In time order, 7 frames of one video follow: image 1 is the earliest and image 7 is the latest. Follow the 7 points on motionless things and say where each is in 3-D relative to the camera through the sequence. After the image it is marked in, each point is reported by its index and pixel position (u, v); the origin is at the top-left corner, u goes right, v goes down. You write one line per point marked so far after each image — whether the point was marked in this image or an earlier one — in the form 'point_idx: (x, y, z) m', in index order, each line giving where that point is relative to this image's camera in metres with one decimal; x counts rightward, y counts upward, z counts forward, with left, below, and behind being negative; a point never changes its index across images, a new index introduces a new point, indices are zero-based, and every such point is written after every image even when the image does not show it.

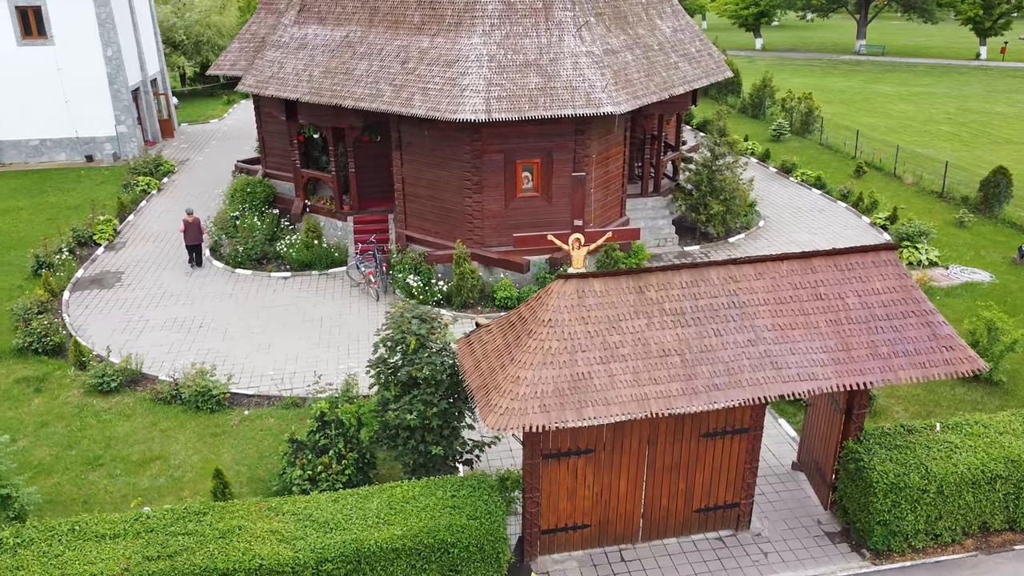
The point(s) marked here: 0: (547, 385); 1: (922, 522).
0: (+0.3, -1.0, +8.5) m
1: (+5.1, -2.9, +10.1) m
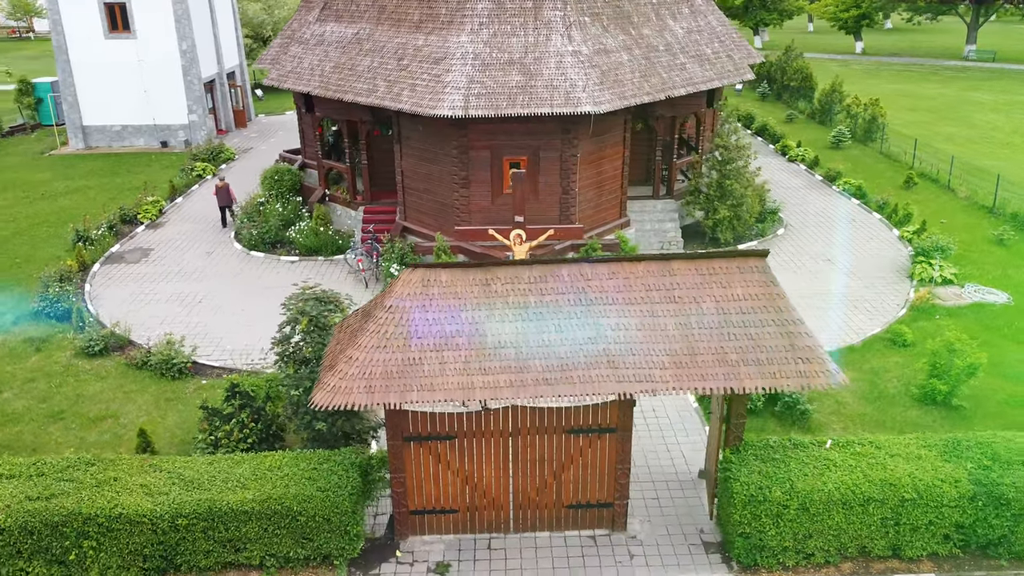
0: (-1.5, -0.9, +8.9) m
1: (+3.4, -3.0, +9.8) m
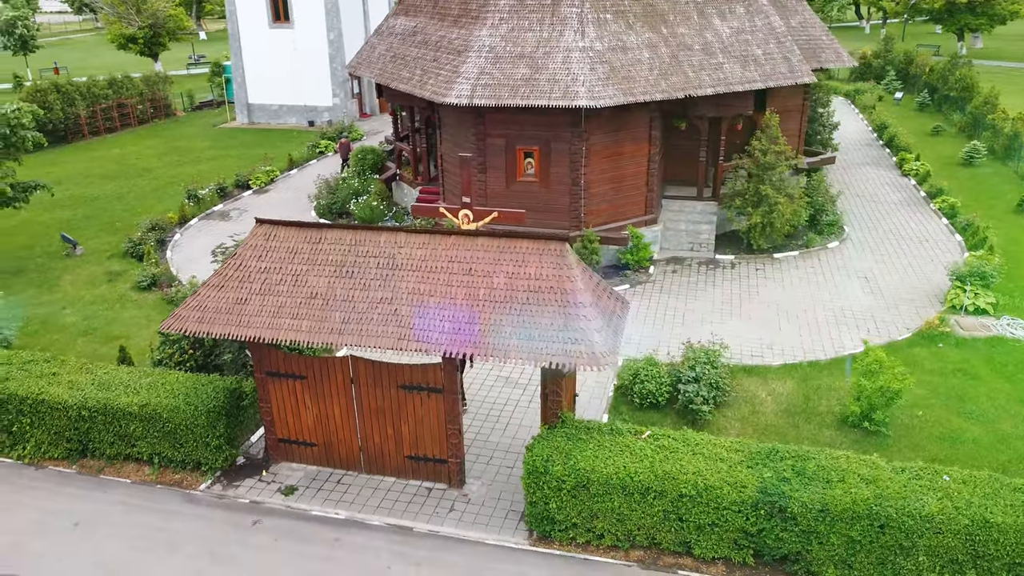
0: (-3.9, -0.2, +10.5) m
1: (+0.8, -2.8, +10.2) m
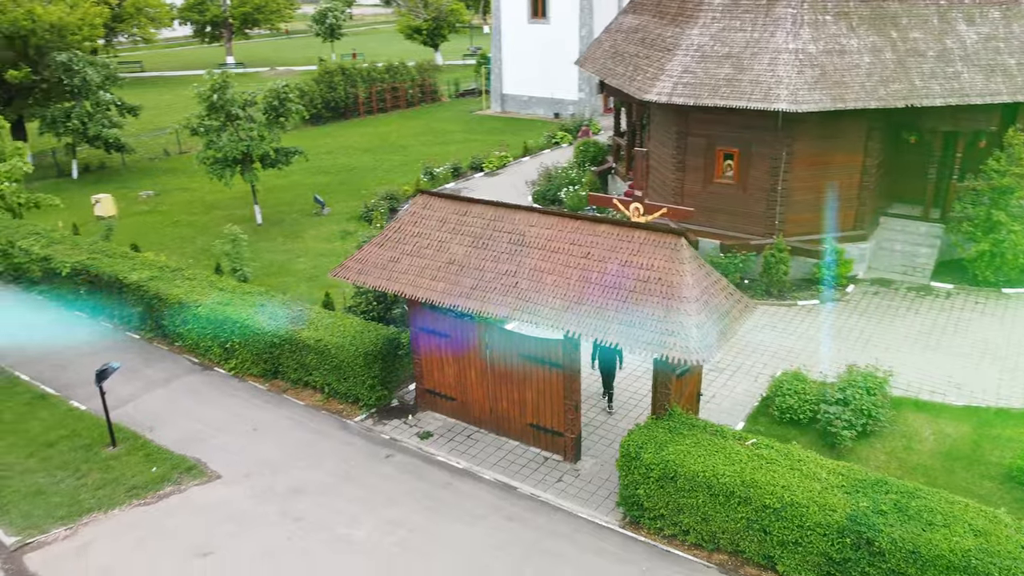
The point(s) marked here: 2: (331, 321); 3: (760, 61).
0: (-2.1, +0.4, +12.1) m
1: (+1.9, -2.8, +10.3) m
2: (-3.2, -0.6, +14.4) m
3: (+5.3, +4.8, +17.3) m
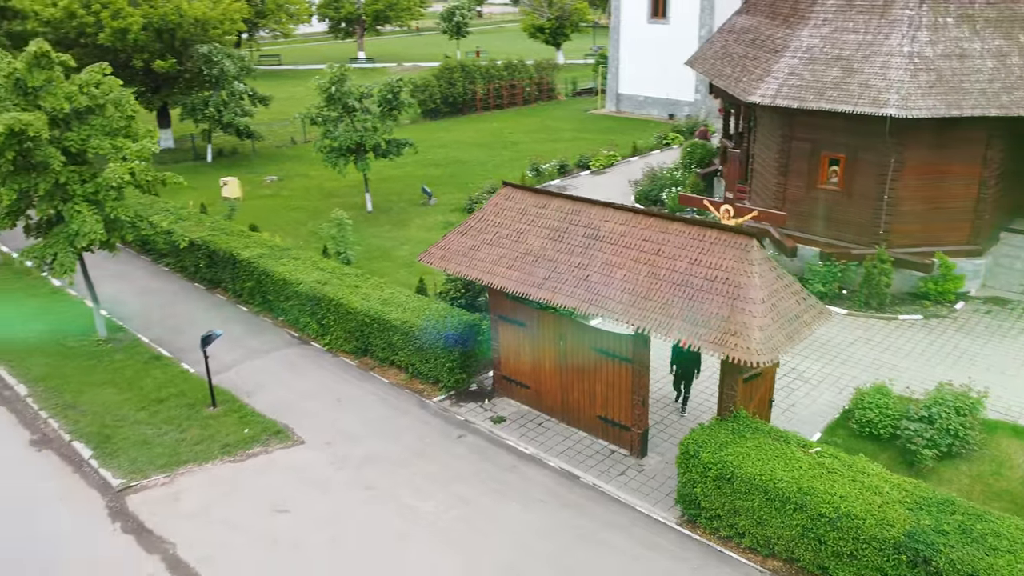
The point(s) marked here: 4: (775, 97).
0: (-0.9, +0.7, +12.6) m
1: (+2.6, -2.8, +10.3) m
2: (-1.7, -0.3, +15.0) m
3: (+7.4, +4.6, +16.7) m
4: (+5.6, +4.1, +17.4) m
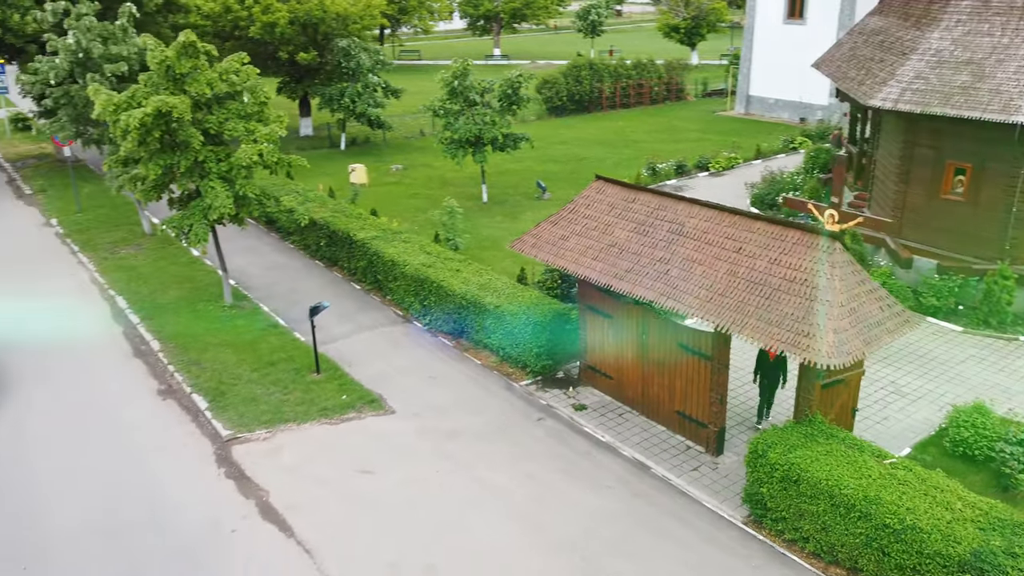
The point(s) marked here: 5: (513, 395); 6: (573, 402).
0: (+0.5, +0.9, +13.0) m
1: (+3.4, -2.8, +10.3) m
2: (0.0, -0.1, +15.6) m
3: (+9.6, +4.2, +15.8) m
4: (+7.9, +3.8, +16.8) m
5: (0.0, -1.9, +14.2) m
6: (+1.1, -2.0, +14.0) m
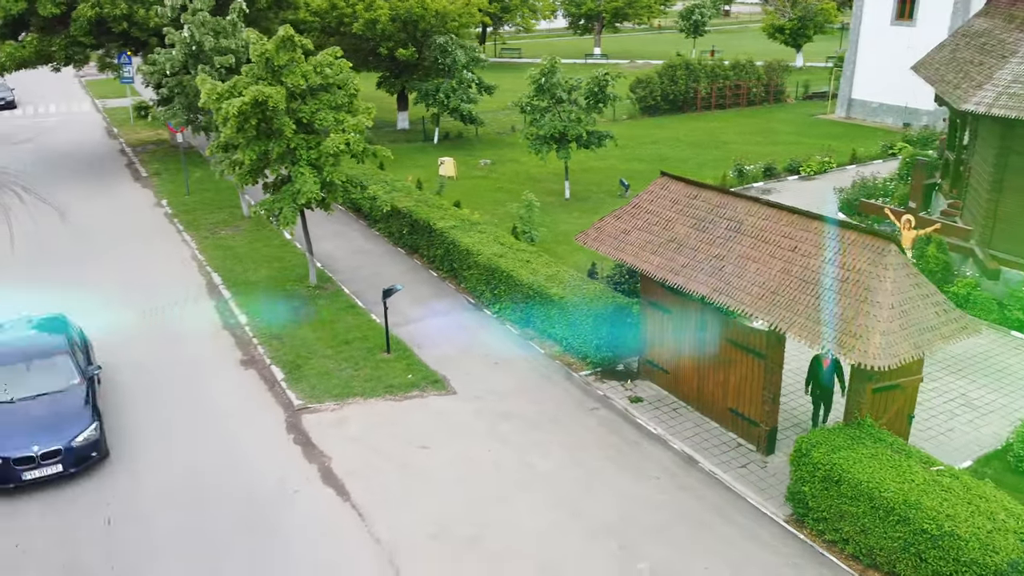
0: (+1.5, +1.0, +13.3) m
1: (+3.9, -2.8, +10.2) m
2: (+1.3, +0.1, +15.9) m
3: (+11.0, +3.9, +15.0) m
4: (+9.5, +3.6, +16.2) m
5: (+1.1, -1.7, +14.6) m
6: (+2.1, -1.9, +14.2) m
